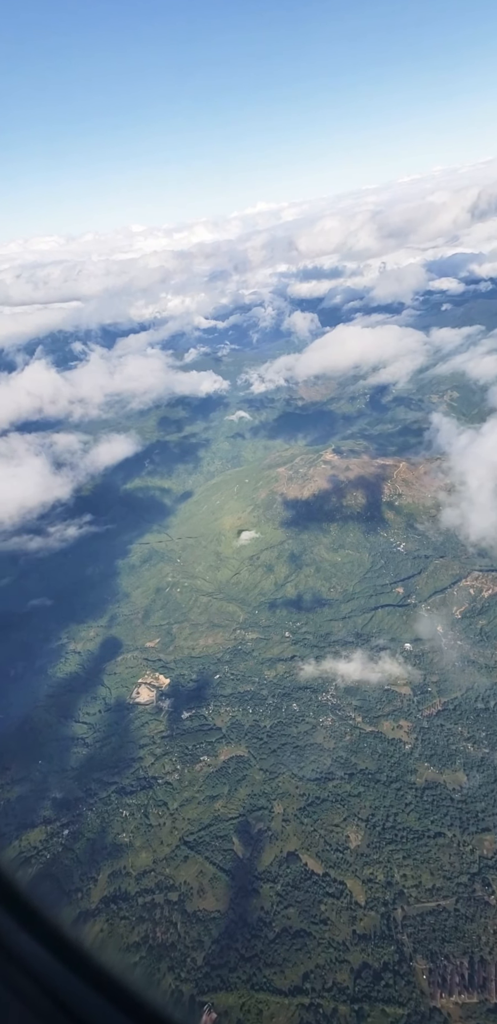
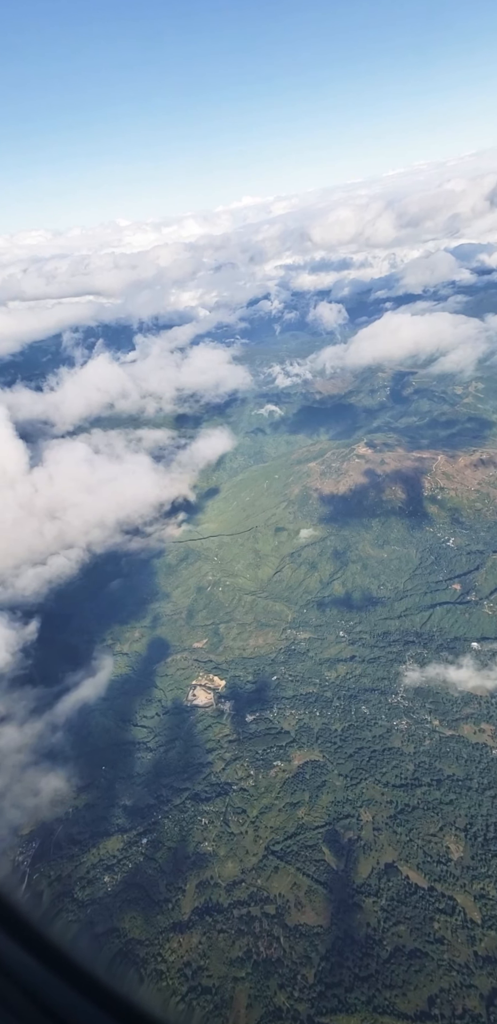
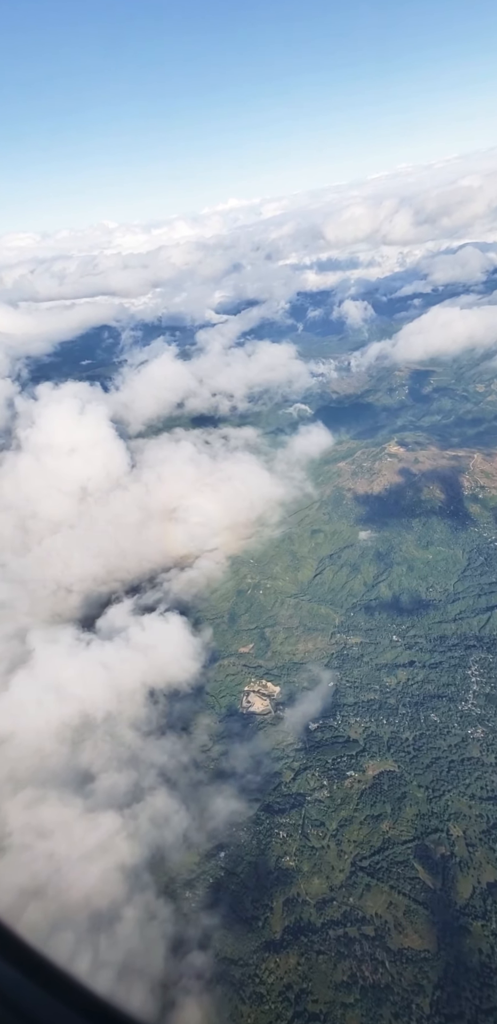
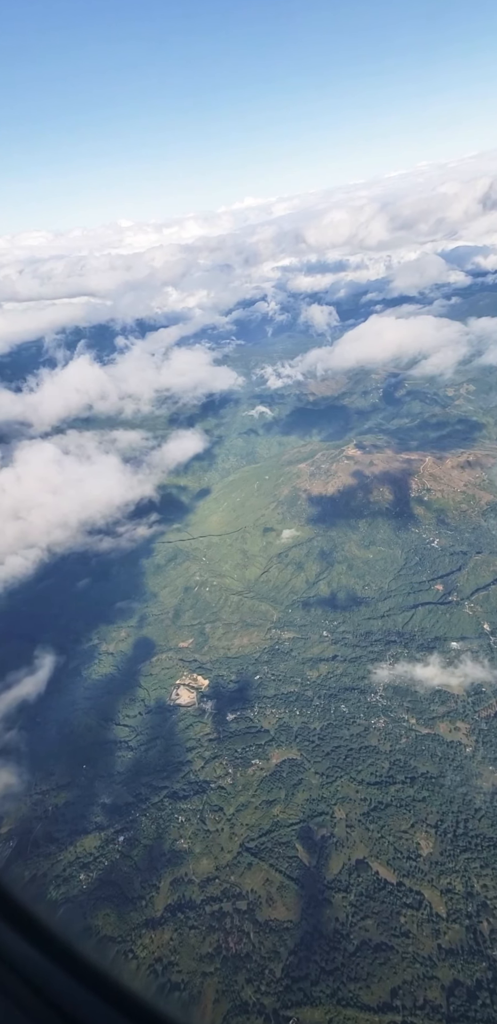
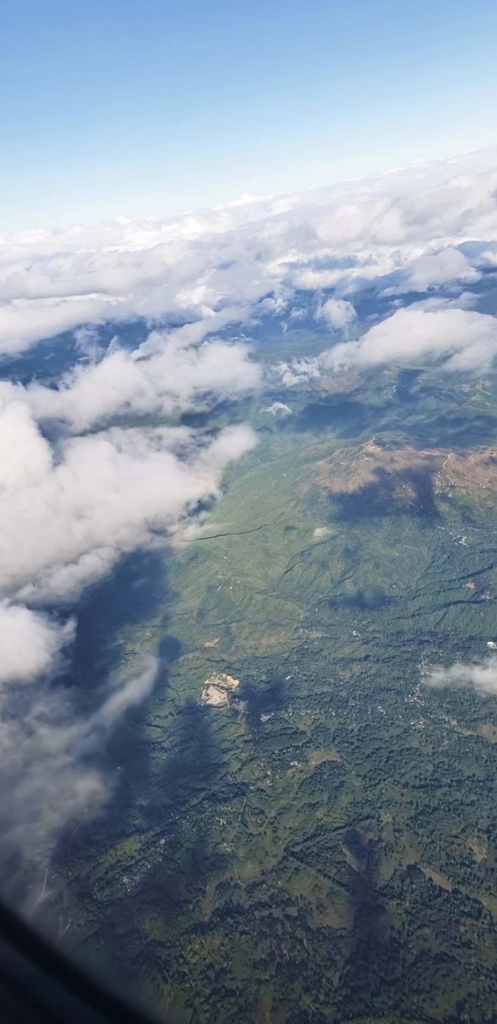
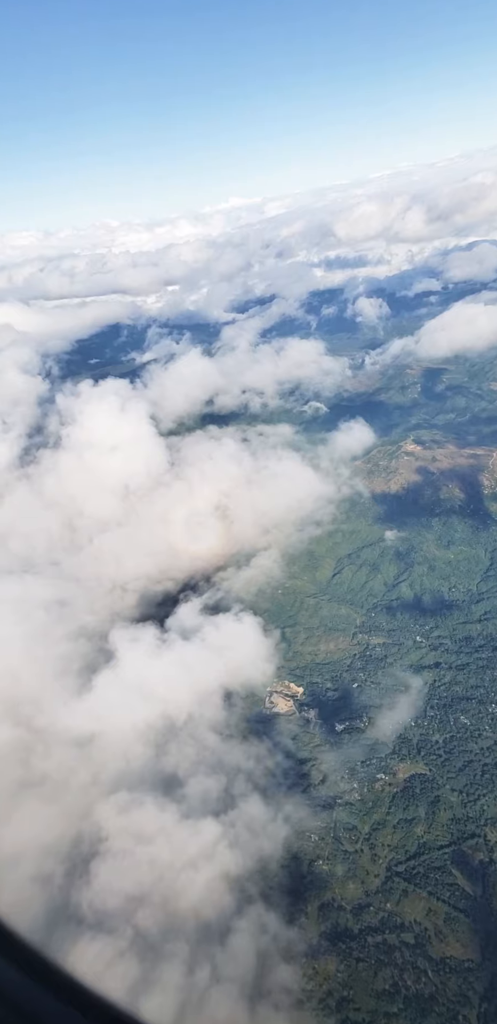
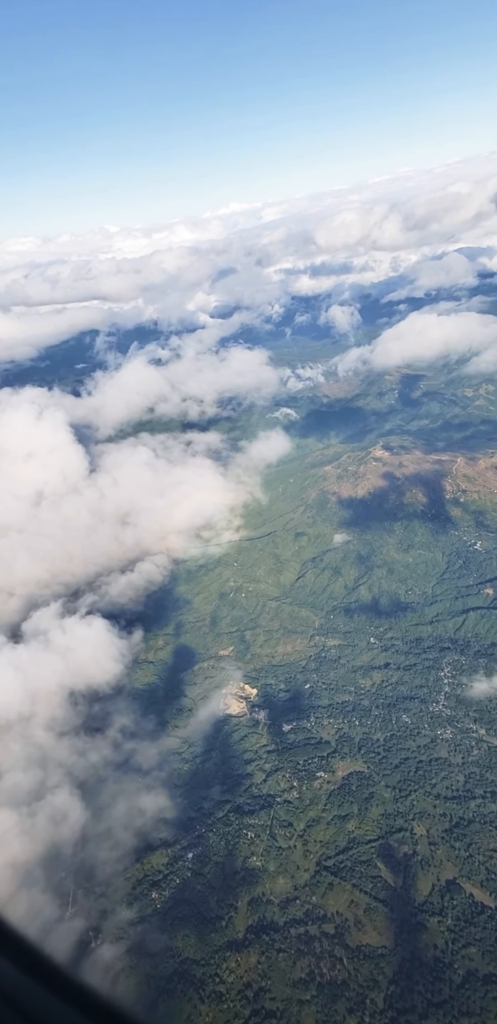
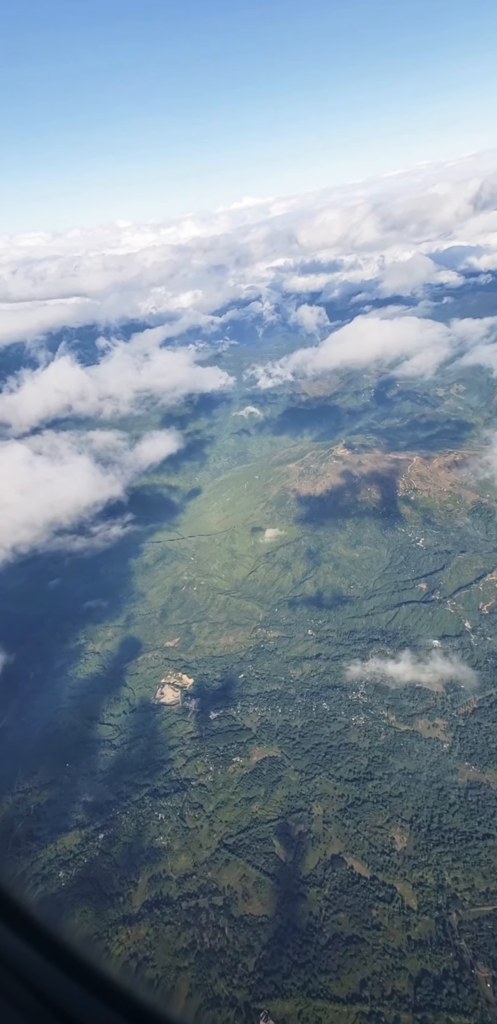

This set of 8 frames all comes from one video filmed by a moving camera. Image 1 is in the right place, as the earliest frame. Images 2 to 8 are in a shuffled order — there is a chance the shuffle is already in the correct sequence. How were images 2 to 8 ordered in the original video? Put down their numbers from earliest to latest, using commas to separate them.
8, 4, 2, 5, 7, 3, 6
